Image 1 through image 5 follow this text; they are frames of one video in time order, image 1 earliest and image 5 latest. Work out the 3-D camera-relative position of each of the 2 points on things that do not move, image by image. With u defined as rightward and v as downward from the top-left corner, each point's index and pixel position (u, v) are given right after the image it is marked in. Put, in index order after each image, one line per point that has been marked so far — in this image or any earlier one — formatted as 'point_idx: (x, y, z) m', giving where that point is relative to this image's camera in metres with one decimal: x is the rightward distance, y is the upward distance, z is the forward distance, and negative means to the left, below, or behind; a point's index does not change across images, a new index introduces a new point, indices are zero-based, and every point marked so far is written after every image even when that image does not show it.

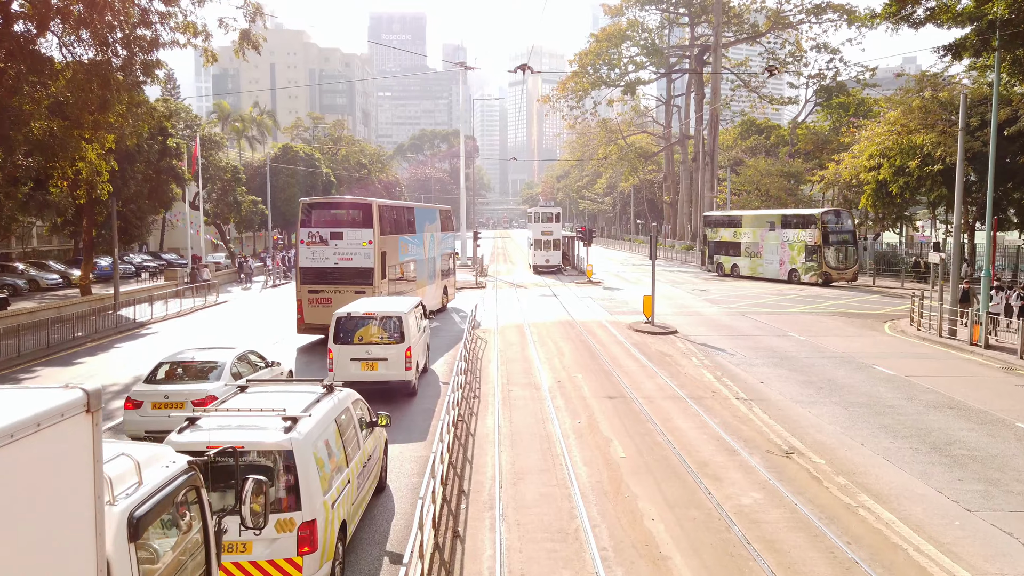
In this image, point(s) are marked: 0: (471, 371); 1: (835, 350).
0: (-1.1, -2.1, +16.9) m
1: (+9.3, -1.8, +19.7) m
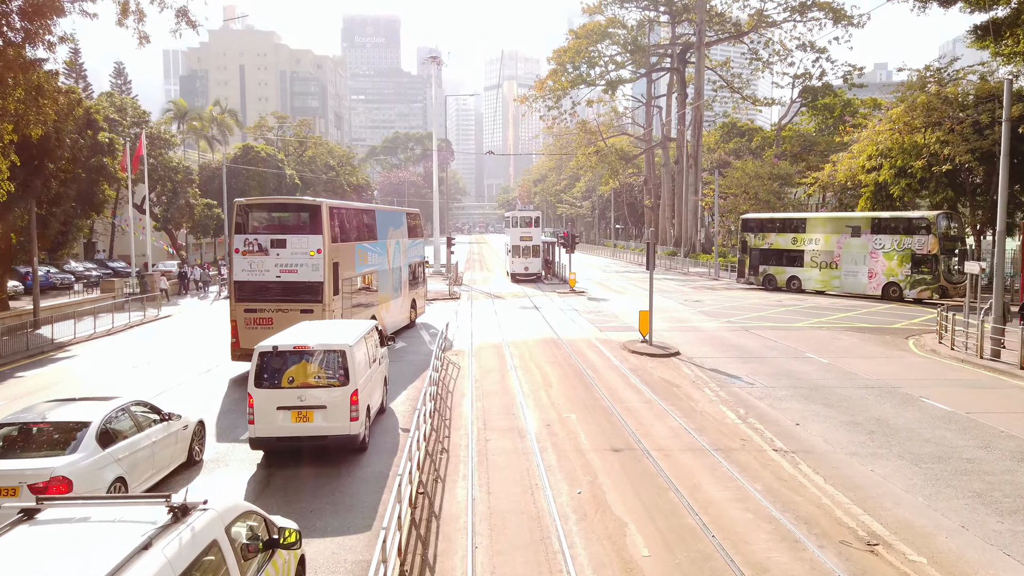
0: (-1.5, -2.5, +13.7) m
1: (+8.8, -2.2, +16.9) m
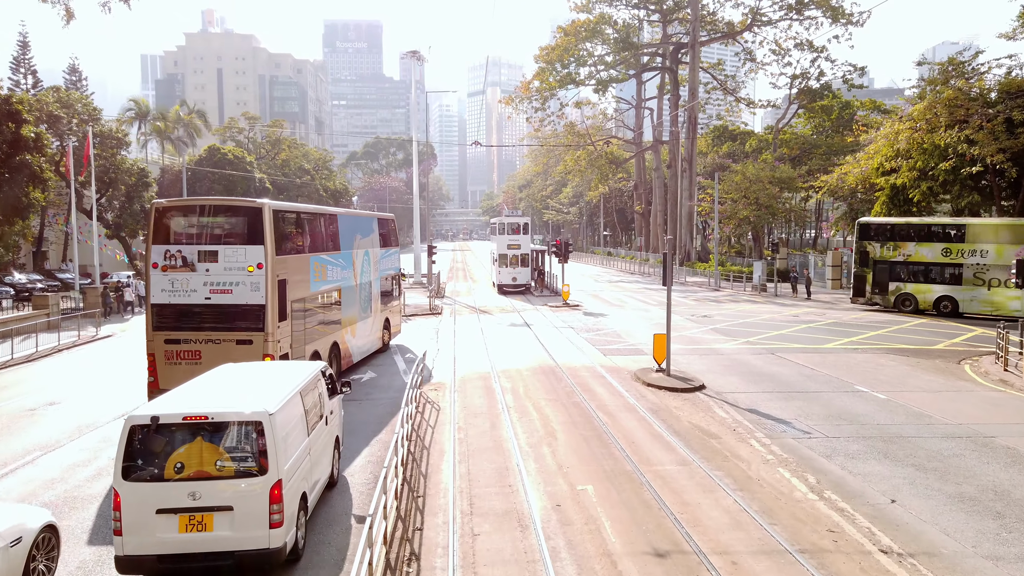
0: (-1.6, -2.9, +10.2) m
1: (+8.6, -2.6, +13.6) m
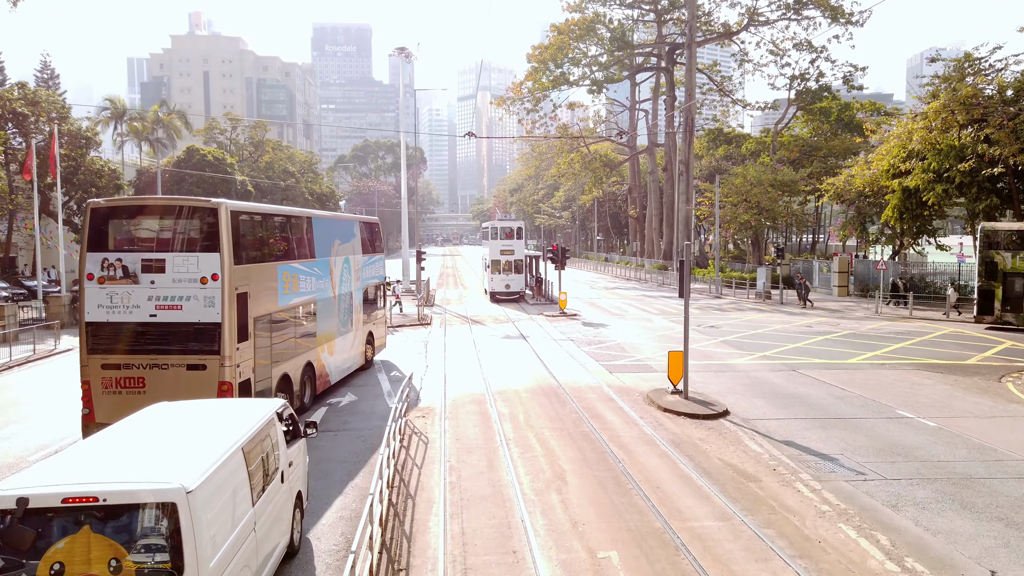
0: (-1.5, -3.1, +8.2) m
1: (+8.6, -2.9, +11.8) m
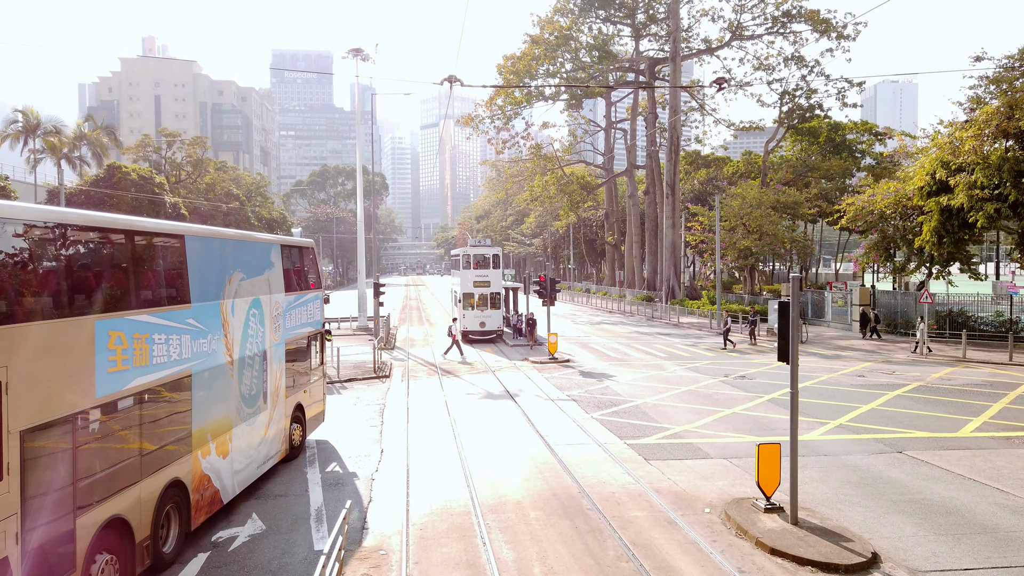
0: (-1.1, -3.7, +2.2) m
1: (+8.9, -3.5, +6.3) m
